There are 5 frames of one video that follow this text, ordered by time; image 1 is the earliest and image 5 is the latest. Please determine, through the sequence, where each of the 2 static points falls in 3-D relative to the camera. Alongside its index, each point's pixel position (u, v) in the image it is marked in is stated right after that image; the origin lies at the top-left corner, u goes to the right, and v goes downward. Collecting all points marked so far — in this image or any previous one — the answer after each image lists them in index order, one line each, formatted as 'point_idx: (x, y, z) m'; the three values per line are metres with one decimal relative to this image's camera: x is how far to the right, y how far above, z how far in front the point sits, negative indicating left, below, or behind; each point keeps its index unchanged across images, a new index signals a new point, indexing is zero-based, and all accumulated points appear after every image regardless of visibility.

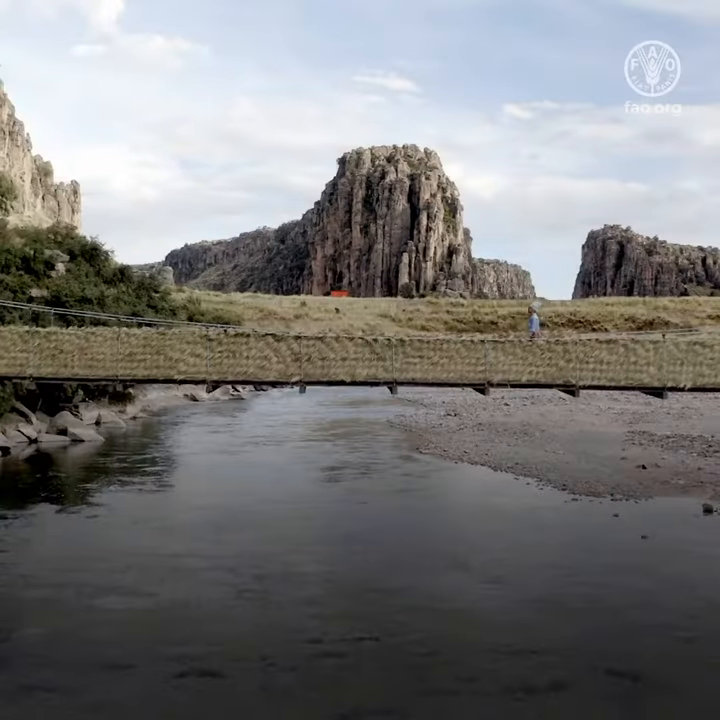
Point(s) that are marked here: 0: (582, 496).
0: (+4.5, -2.8, +16.1) m
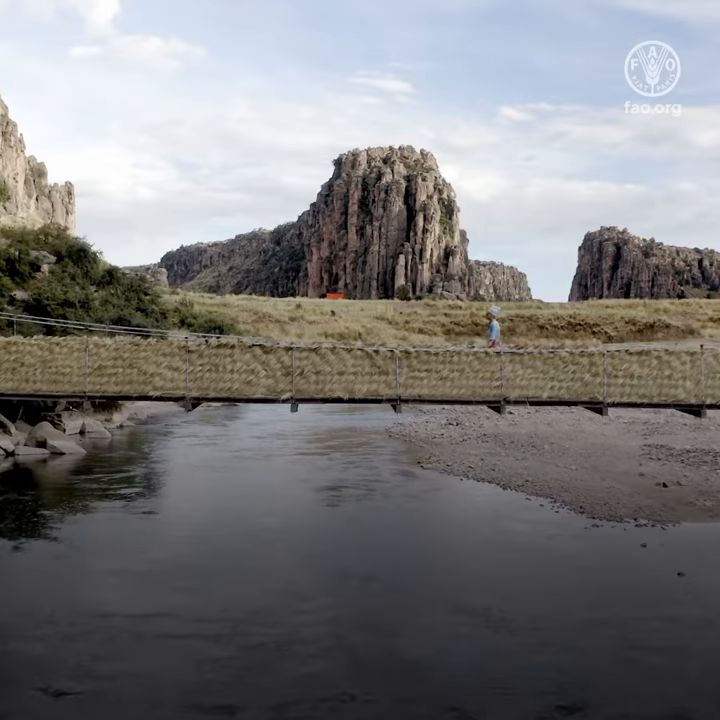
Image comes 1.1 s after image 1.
0: (+4.5, -3.0, +14.6) m
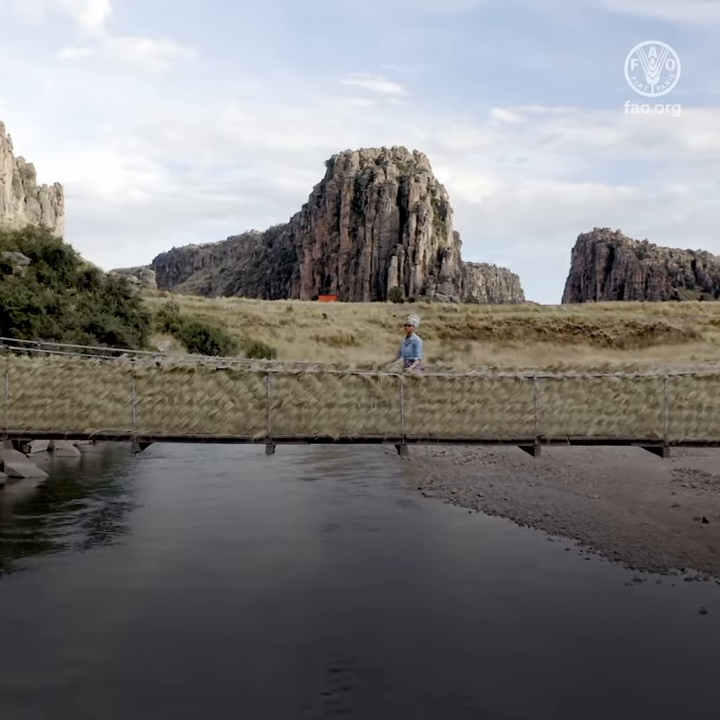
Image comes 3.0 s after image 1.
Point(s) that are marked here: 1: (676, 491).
0: (+4.4, -3.3, +12.2) m
1: (+6.9, -2.8, +17.3) m
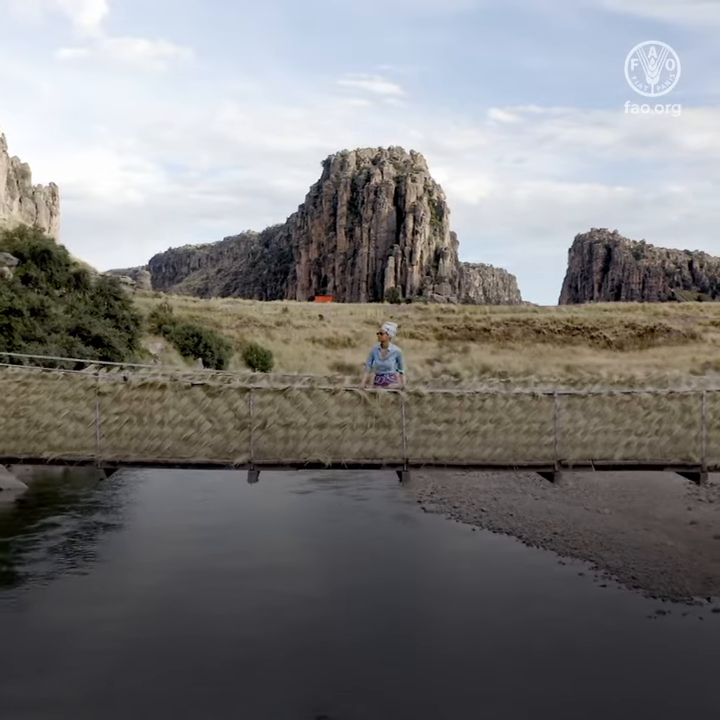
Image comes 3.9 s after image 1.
0: (+4.3, -3.4, +11.2) m
1: (+6.8, -3.0, +16.3) m
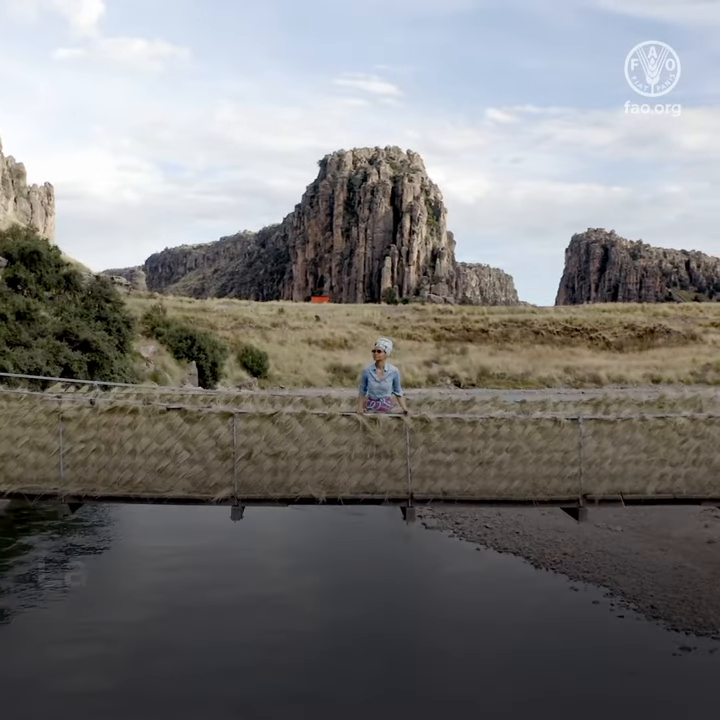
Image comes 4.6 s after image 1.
0: (+4.3, -3.6, +10.3) m
1: (+6.8, -3.2, +15.4) m
